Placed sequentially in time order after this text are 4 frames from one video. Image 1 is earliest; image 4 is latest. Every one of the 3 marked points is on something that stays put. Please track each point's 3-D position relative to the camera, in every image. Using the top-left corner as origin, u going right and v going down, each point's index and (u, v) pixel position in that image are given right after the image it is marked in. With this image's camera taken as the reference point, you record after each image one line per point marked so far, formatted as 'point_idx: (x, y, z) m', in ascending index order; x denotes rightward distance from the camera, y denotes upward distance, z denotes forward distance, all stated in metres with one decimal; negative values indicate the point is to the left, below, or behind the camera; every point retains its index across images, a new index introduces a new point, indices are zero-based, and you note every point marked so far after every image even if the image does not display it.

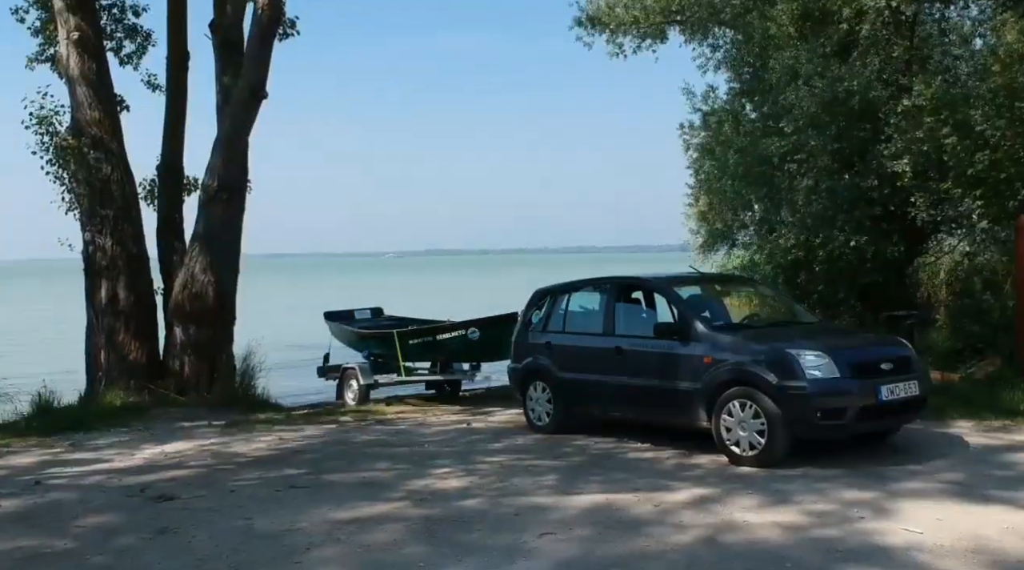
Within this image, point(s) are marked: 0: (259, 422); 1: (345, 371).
0: (-2.9, -1.5, +11.6) m
1: (-2.2, -1.2, +13.8) m
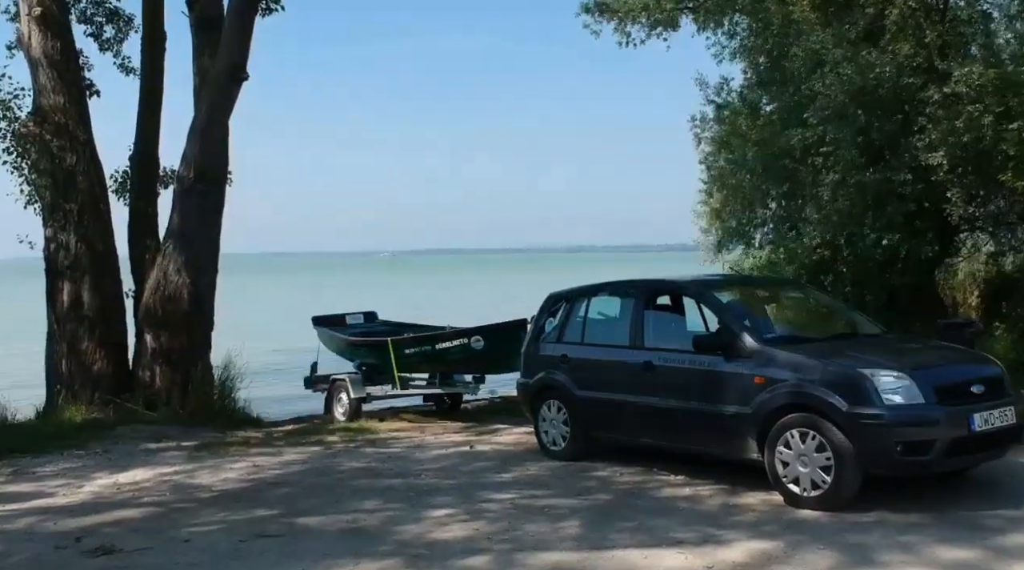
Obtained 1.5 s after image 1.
0: (-2.8, -1.6, +10.2) m
1: (-2.2, -1.2, +12.5) m
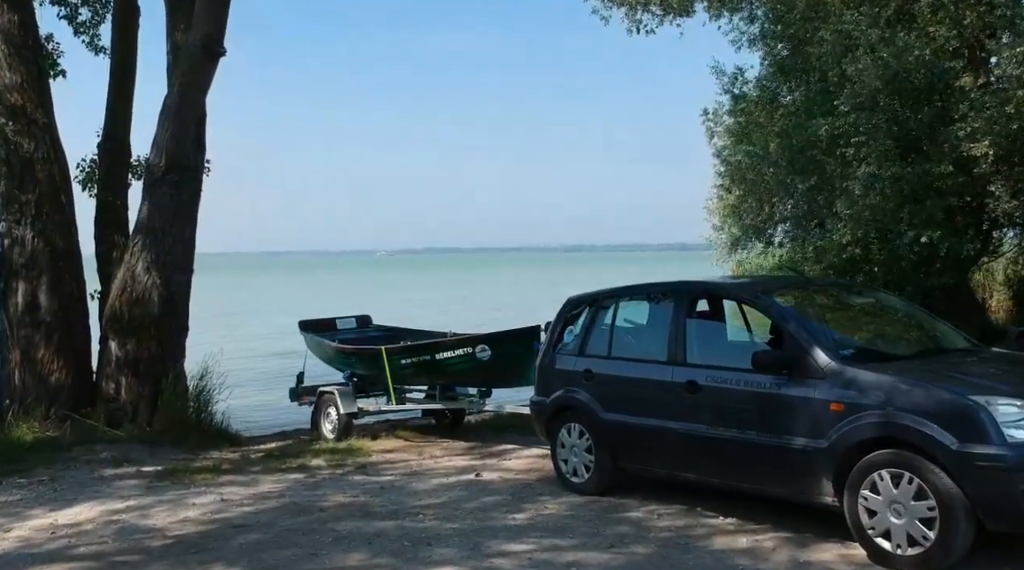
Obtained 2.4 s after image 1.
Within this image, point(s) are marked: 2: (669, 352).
0: (-2.7, -1.6, +8.9) m
1: (-2.1, -1.2, +11.1) m
2: (+1.1, -0.4, +6.9) m
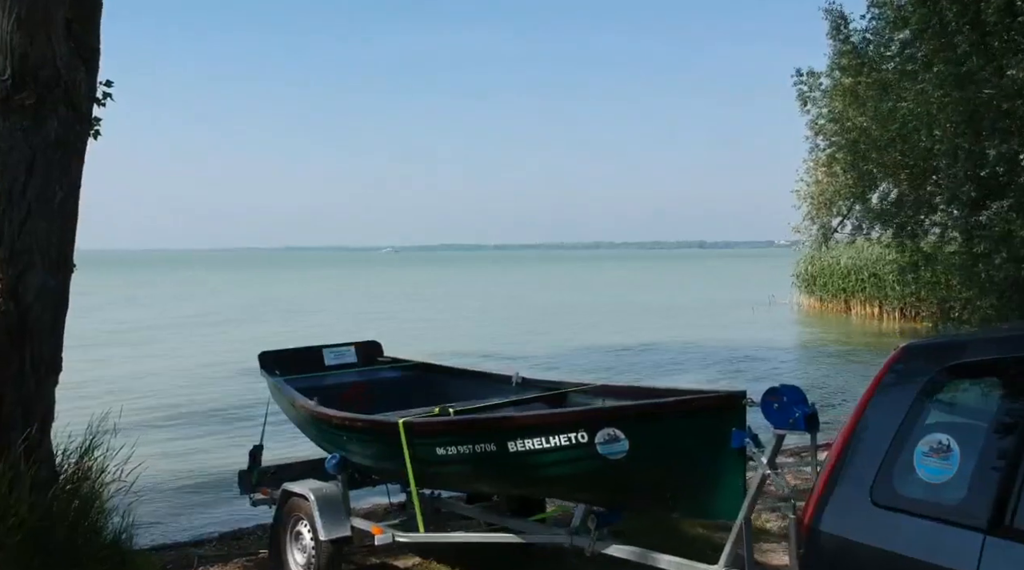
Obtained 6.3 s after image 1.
0: (-2.0, -1.7, +3.8) m
1: (-1.3, -1.3, +6.0) m
2: (+1.7, -0.5, +1.8) m
